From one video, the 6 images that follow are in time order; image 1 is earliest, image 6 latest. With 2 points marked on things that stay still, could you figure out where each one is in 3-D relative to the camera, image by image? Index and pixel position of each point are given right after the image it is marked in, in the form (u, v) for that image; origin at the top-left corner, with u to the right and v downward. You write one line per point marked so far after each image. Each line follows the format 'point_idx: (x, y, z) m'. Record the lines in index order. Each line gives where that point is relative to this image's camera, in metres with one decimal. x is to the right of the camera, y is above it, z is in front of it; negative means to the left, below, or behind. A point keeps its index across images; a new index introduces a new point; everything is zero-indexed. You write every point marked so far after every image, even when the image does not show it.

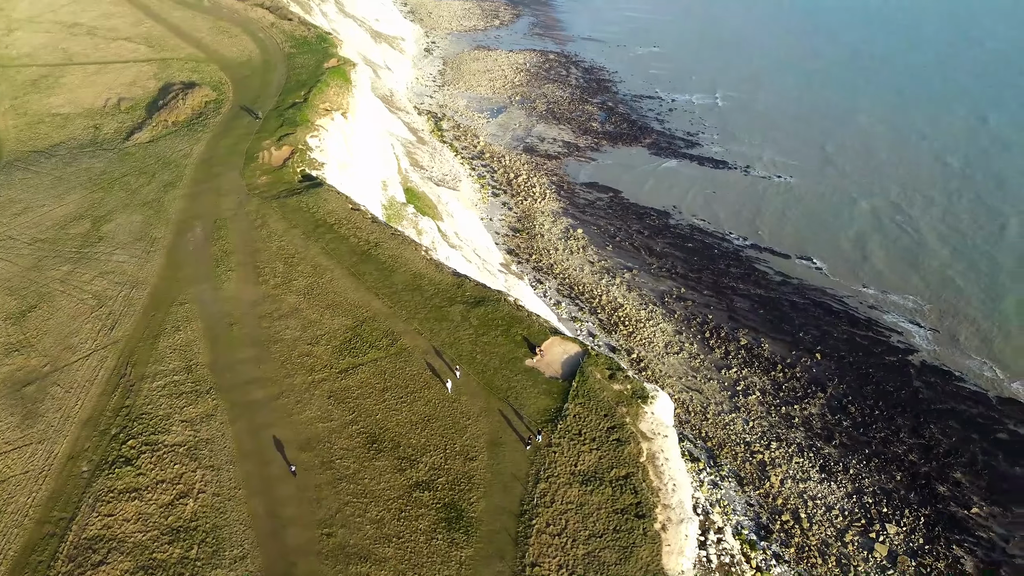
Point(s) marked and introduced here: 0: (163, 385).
0: (-8.1, -2.3, +19.1) m
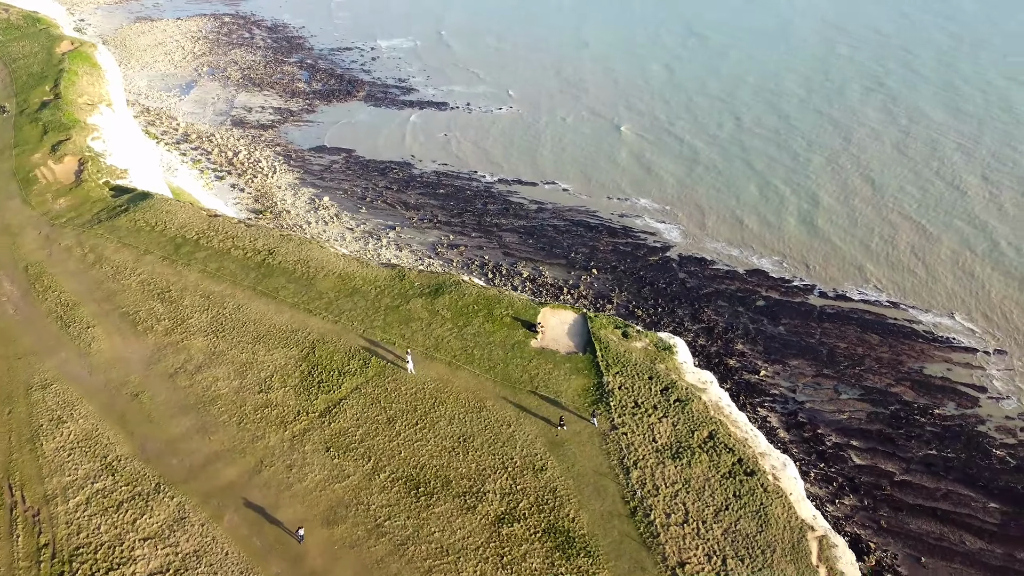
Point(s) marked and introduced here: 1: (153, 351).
0: (-7.2, -3.6, +13.9) m
1: (-7.4, -1.3, +16.9) m
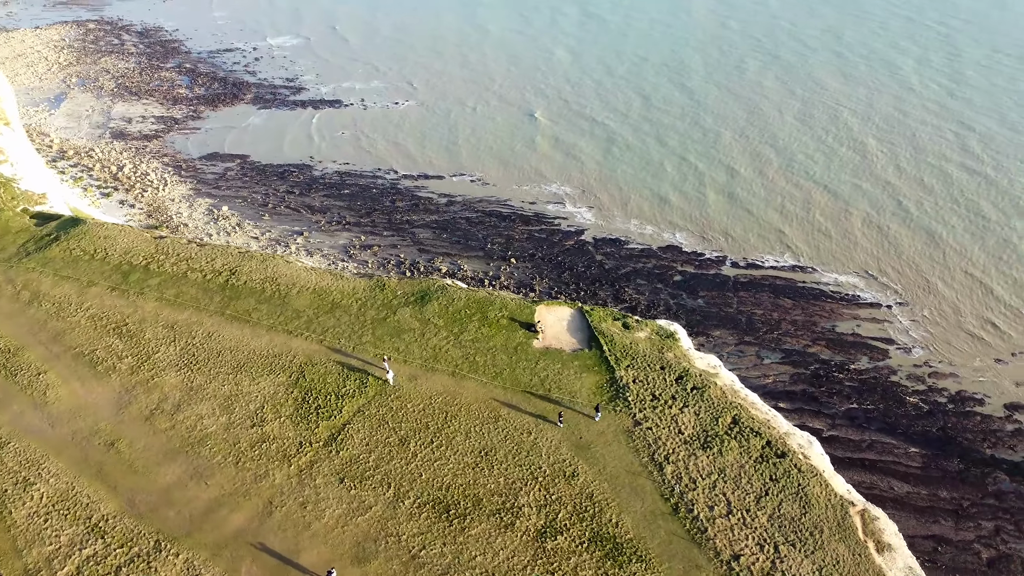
0: (-6.5, -4.2, +12.4) m
1: (-7.3, -2.0, +15.3) m
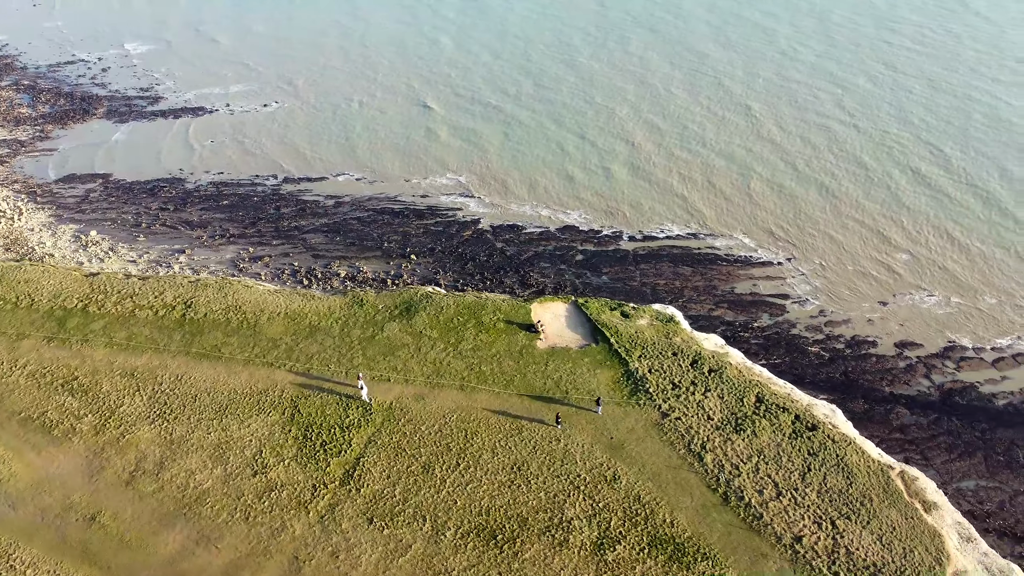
0: (-5.5, -5.0, +10.6) m
1: (-6.9, -2.8, +13.3) m
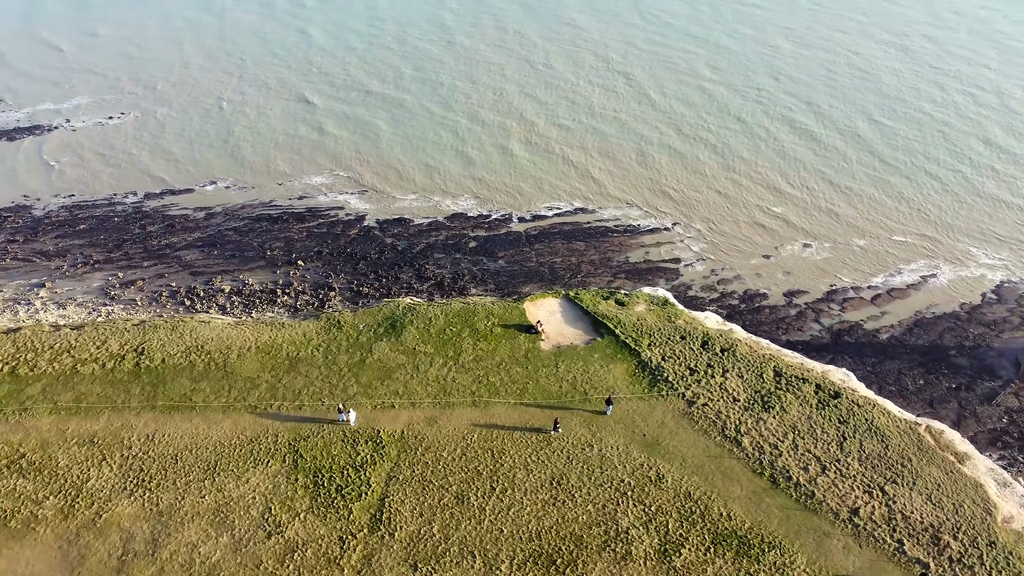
0: (-4.1, -5.6, +8.9) m
1: (-6.2, -3.6, +11.3) m
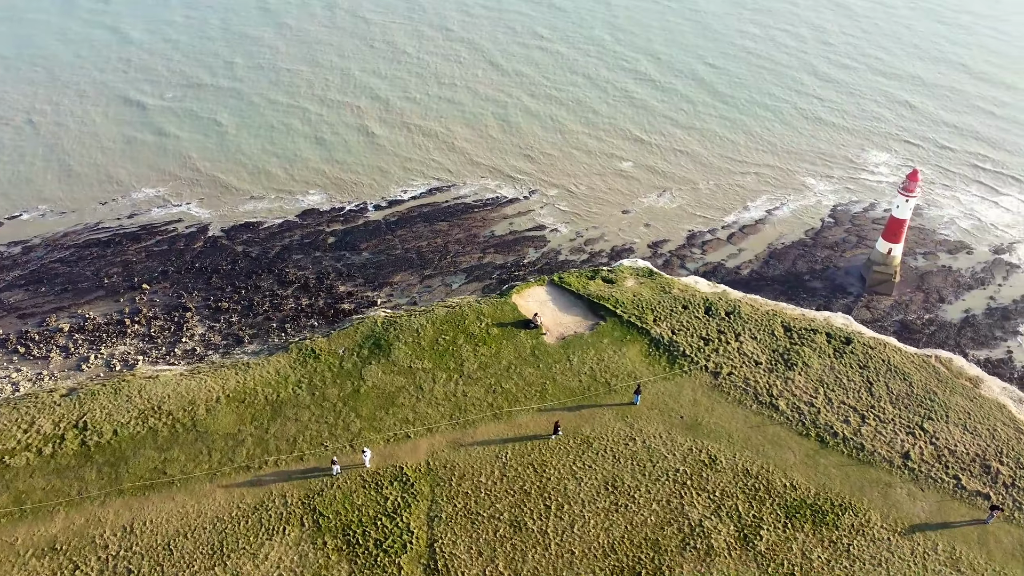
0: (-2.3, -6.2, +7.1) m
1: (-5.1, -4.4, +9.0) m
